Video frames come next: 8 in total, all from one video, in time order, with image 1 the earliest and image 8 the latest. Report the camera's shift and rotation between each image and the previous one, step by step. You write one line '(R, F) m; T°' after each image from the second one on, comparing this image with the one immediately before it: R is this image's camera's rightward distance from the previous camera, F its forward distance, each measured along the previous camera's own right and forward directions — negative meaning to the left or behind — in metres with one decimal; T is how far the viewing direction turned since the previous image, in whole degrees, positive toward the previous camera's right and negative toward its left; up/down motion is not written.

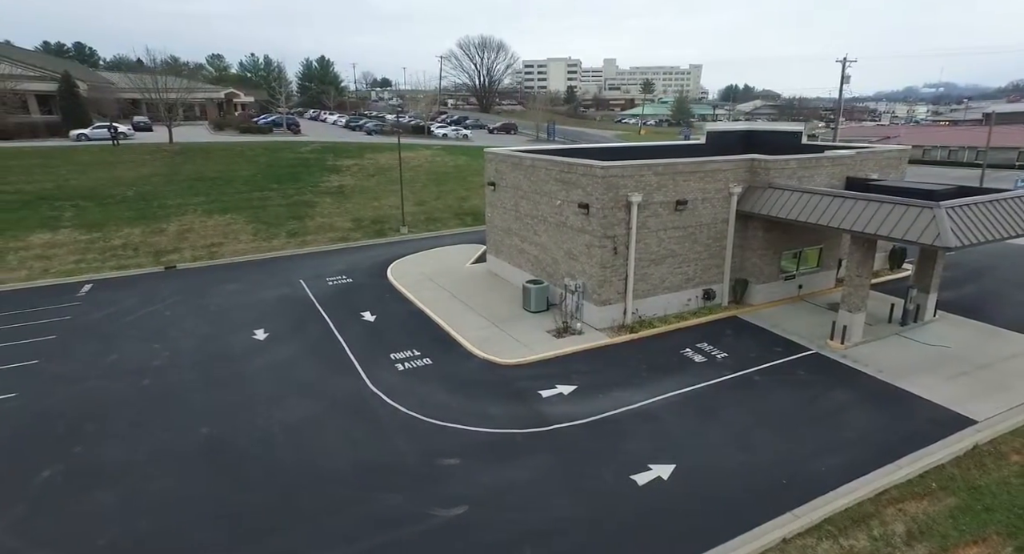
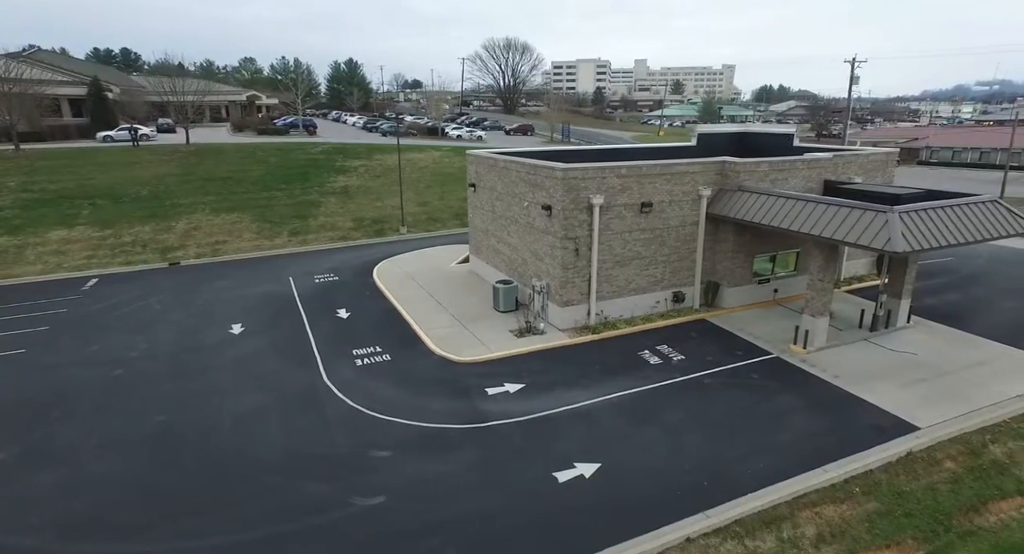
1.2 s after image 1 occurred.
(+2.1, -0.3) m; -3°
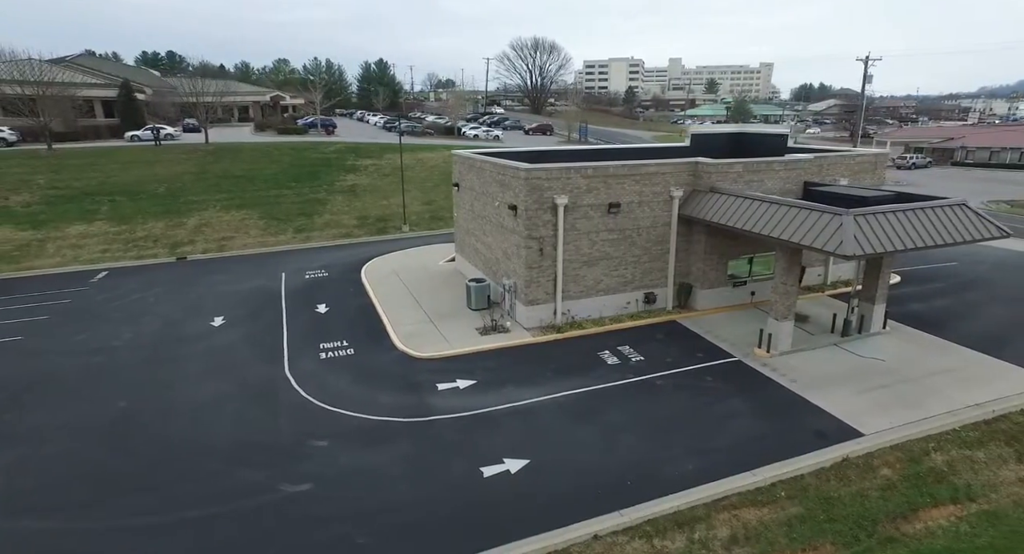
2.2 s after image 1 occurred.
(+2.1, -0.2) m; -3°
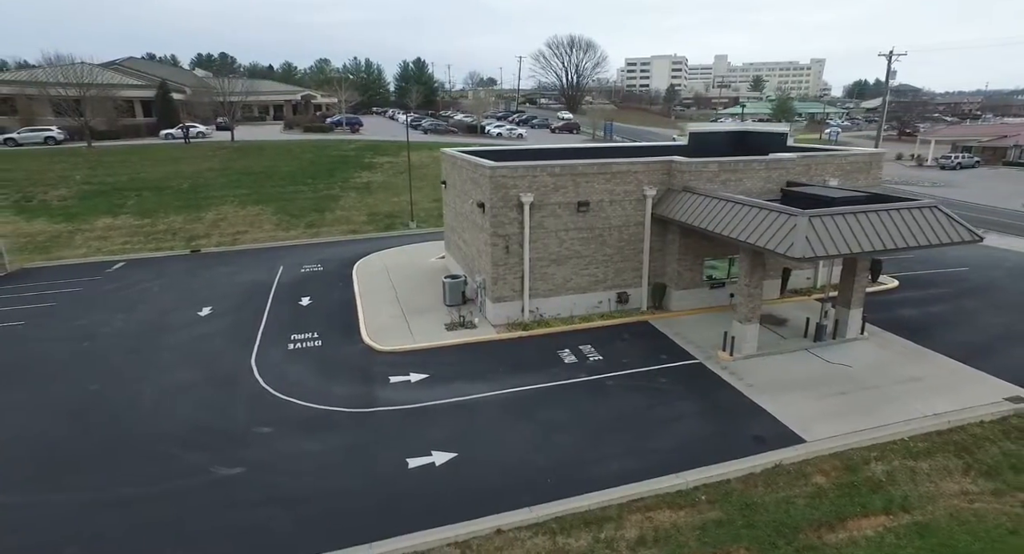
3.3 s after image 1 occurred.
(+2.4, -0.1) m; -4°
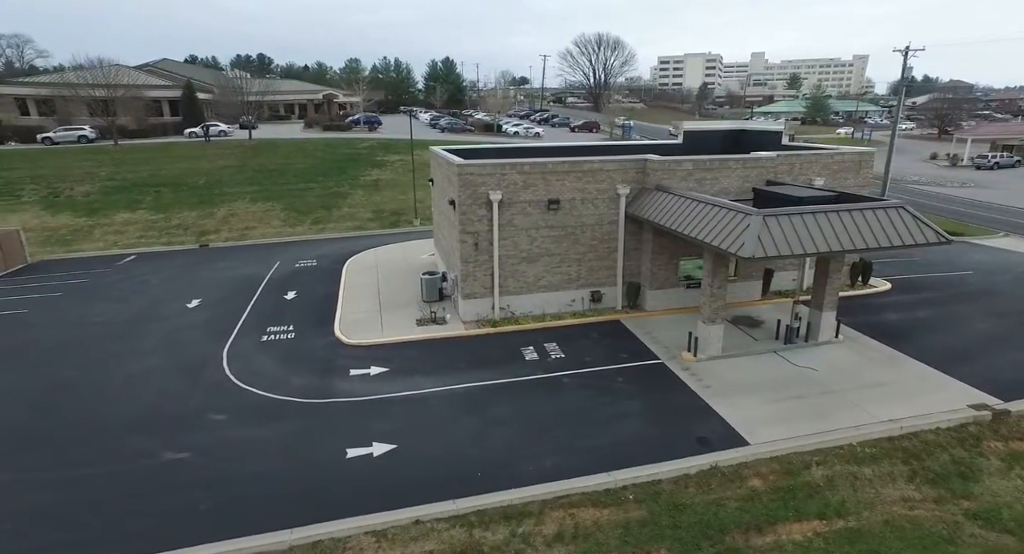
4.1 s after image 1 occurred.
(+2.0, -0.1) m; -3°
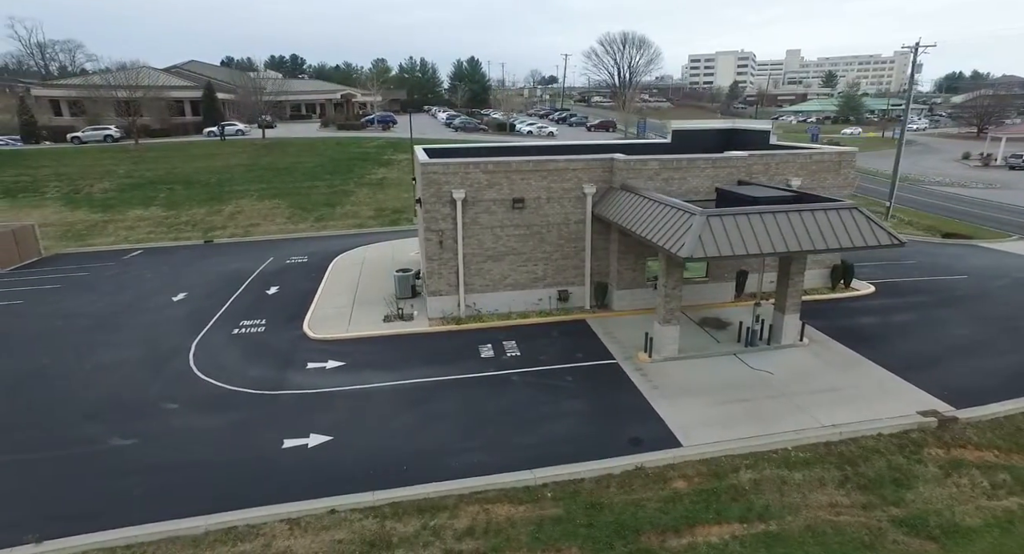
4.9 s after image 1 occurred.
(+2.1, -0.1) m; -3°
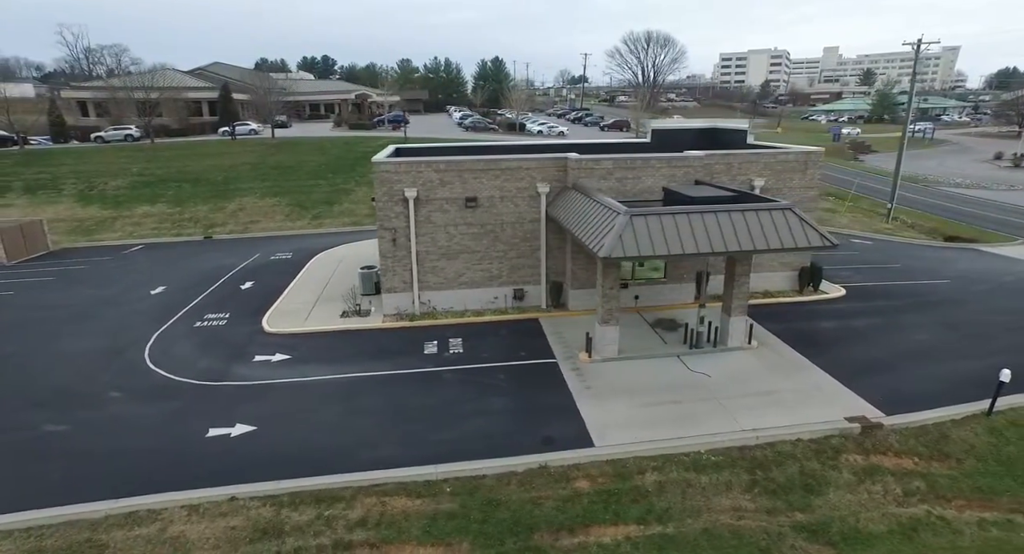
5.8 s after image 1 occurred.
(+2.5, 0.0) m; -3°
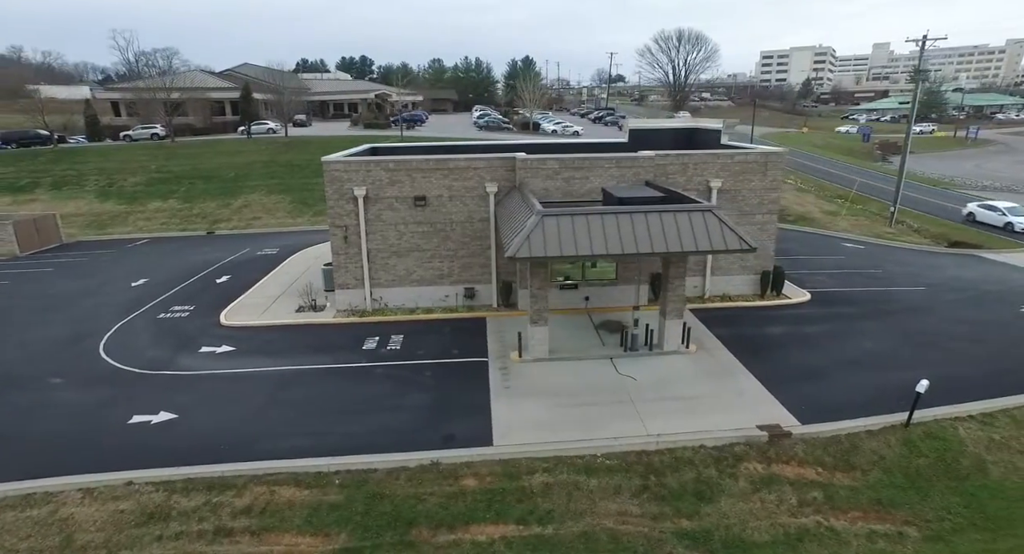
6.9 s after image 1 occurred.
(+3.0, 0.0) m; -4°
